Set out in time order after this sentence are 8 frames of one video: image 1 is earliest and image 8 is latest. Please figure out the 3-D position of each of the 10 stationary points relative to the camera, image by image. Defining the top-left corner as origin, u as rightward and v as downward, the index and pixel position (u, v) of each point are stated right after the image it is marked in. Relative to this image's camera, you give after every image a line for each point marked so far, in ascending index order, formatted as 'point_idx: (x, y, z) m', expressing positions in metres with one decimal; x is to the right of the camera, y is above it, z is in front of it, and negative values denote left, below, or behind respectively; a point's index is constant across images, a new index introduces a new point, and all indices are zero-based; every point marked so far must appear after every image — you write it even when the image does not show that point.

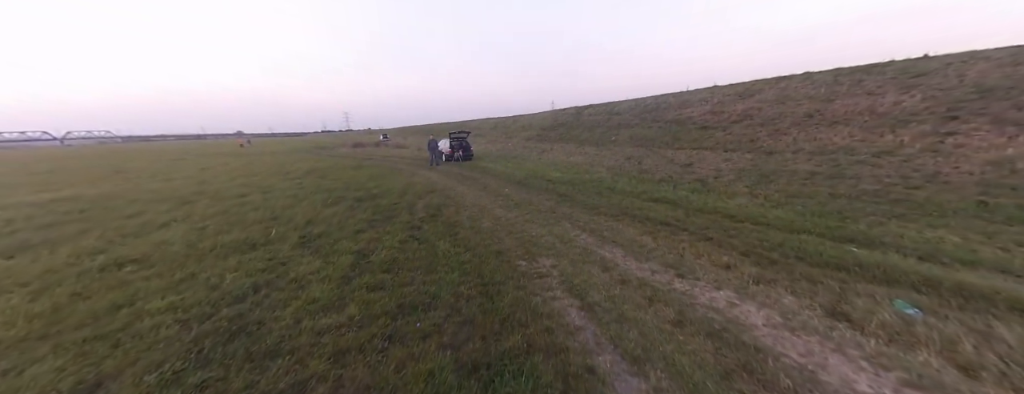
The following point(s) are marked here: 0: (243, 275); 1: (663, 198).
0: (-4.6, -1.4, +5.6) m
1: (+4.5, 0.0, +9.6) m
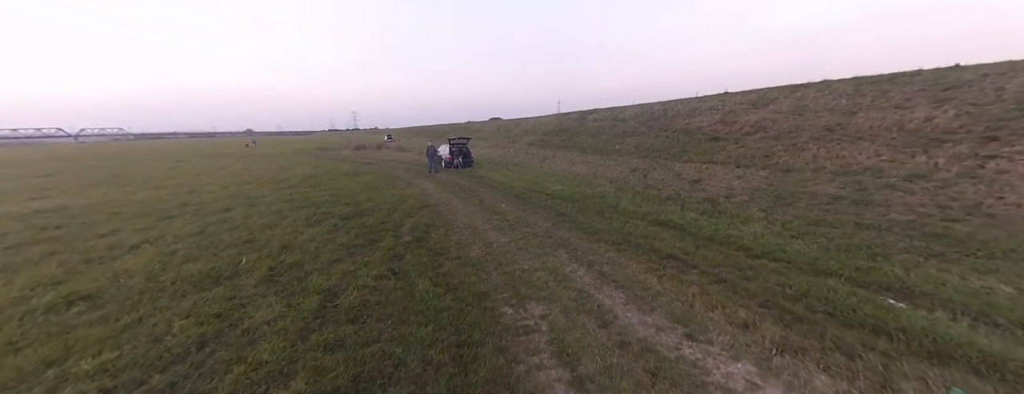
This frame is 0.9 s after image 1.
0: (-4.8, -1.9, +5.0) m
1: (+4.3, -0.7, +8.9) m
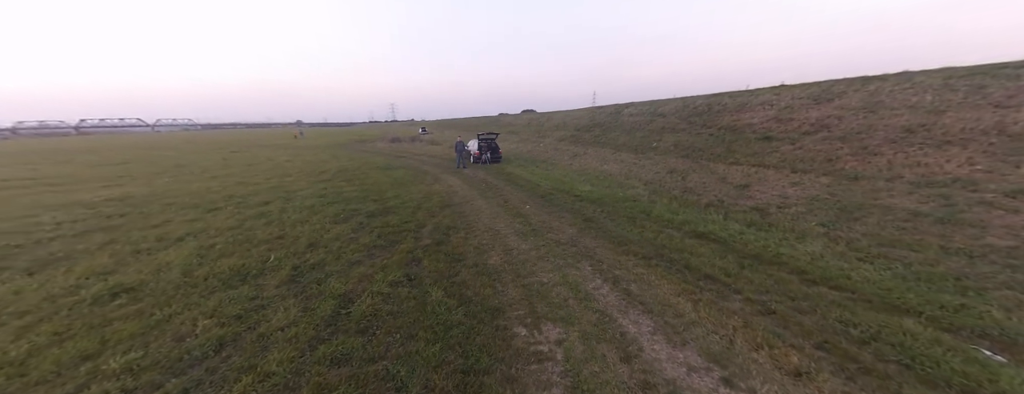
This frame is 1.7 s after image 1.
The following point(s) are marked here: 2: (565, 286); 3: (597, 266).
0: (-4.6, -2.0, +5.1) m
1: (+4.9, -0.9, +8.1) m
2: (+1.0, -1.7, +6.1) m
3: (+1.8, -1.4, +6.9) m
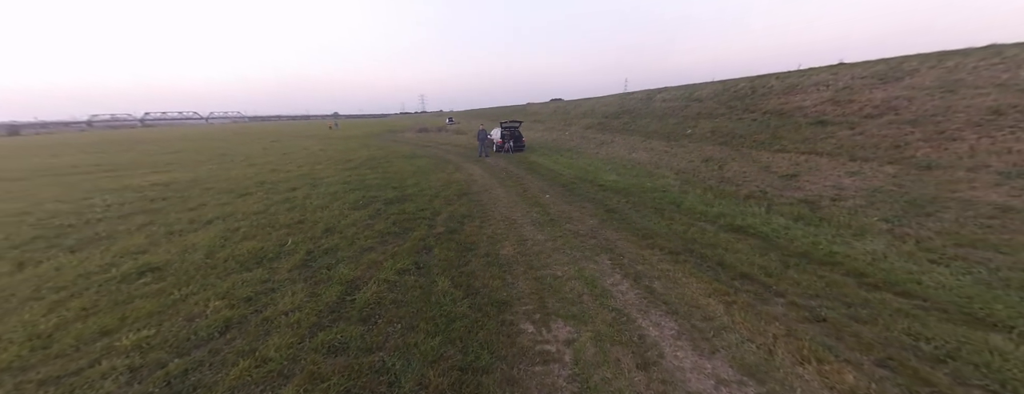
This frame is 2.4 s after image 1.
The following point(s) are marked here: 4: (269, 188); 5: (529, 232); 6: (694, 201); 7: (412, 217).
0: (-4.5, -1.7, +5.2) m
1: (+5.2, -0.7, +7.2) m
2: (+1.2, -1.4, +5.6) m
3: (+2.0, -1.2, +6.3) m
4: (-9.6, +0.4, +13.0) m
5: (+0.4, -0.8, +8.0) m
6: (+5.2, -0.1, +9.3) m
7: (-2.7, -0.5, +8.8) m
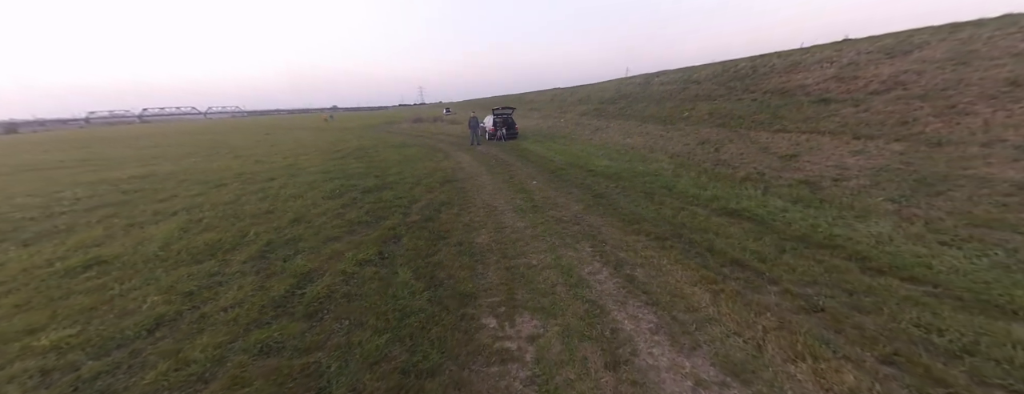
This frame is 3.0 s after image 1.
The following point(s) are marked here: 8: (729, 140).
0: (-5.0, -1.5, +4.7) m
1: (+4.7, -0.3, +6.7) m
2: (+0.7, -1.1, +5.2) m
3: (+1.6, -0.9, +5.8) m
4: (-10.1, +0.7, +12.5) m
5: (-0.1, -0.5, +7.5) m
6: (+4.7, +0.3, +8.7) m
7: (-3.2, -0.2, +8.3) m
8: (+7.5, +2.0, +11.3) m
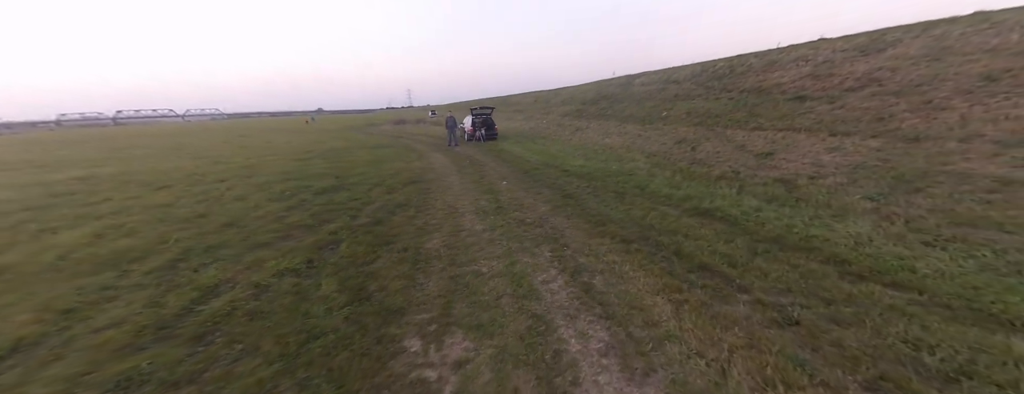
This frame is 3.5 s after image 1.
0: (-5.7, -1.5, +3.9) m
1: (+3.9, -0.3, +6.2) m
2: (-0.1, -1.1, +4.5) m
3: (+0.8, -0.9, +5.3) m
4: (-11.2, +0.6, +11.6) m
5: (-0.9, -0.5, +6.9) m
6: (+3.8, +0.3, +8.3) m
7: (-4.1, -0.2, +7.6) m
8: (+6.5, +2.0, +10.9) m
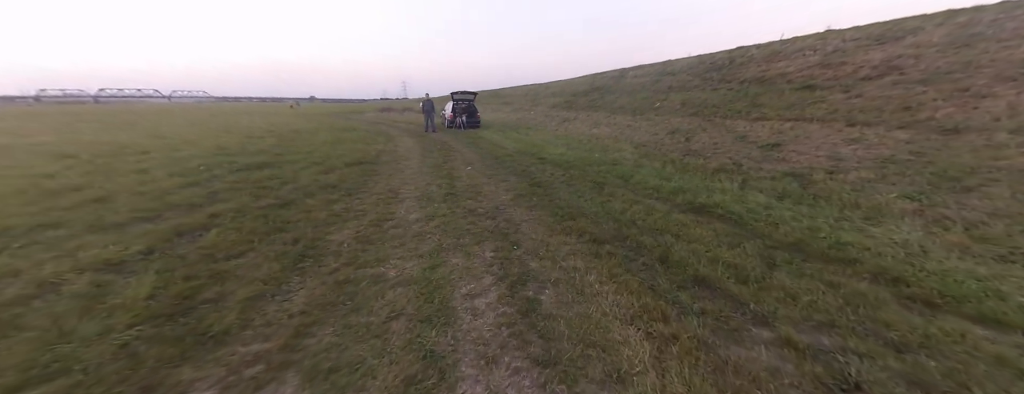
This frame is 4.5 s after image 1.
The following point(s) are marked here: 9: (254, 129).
0: (-6.6, -1.0, +2.3) m
1: (+3.1, -0.1, +4.9) m
2: (-0.9, -0.9, +3.1) m
3: (-0.1, -0.6, +3.9) m
4: (-12.1, +1.3, +9.9) m
5: (-1.8, -0.2, +5.4) m
6: (+2.9, +0.5, +6.9) m
7: (-4.9, +0.2, +6.1) m
8: (+5.6, +2.0, +9.7) m
9: (-14.8, +3.9, +18.7) m
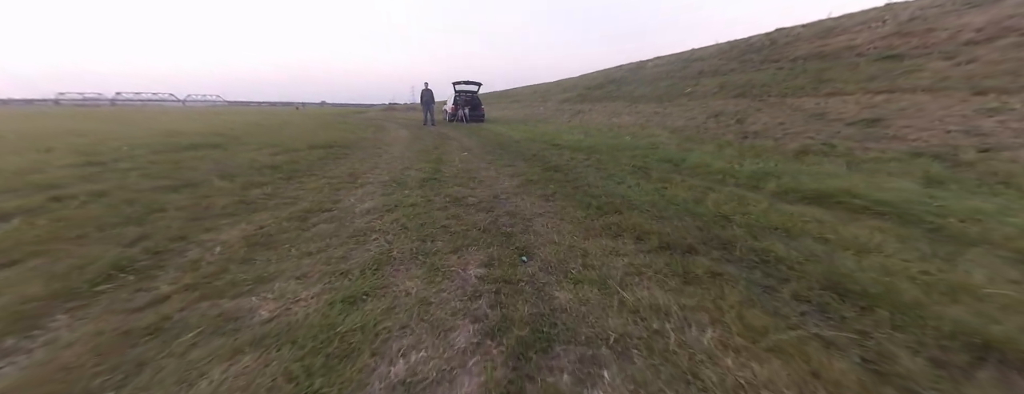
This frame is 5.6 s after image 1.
0: (-6.6, -0.7, +0.7) m
1: (+3.1, 0.0, +3.1) m
2: (-0.9, -0.6, +1.4) m
3: (0.0, -0.4, +2.1) m
4: (-11.9, +1.6, +8.4) m
5: (-1.7, 0.0, +3.7) m
6: (+3.0, +0.6, +5.1) m
7: (-4.8, +0.4, +4.4) m
8: (+5.8, +2.1, +7.8) m
9: (-14.4, +4.0, +17.3) m
